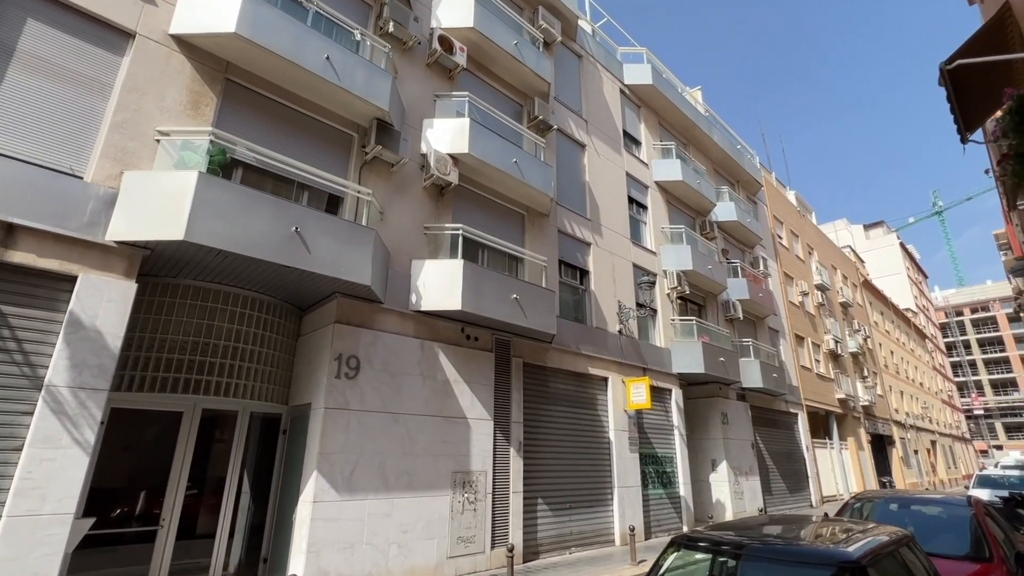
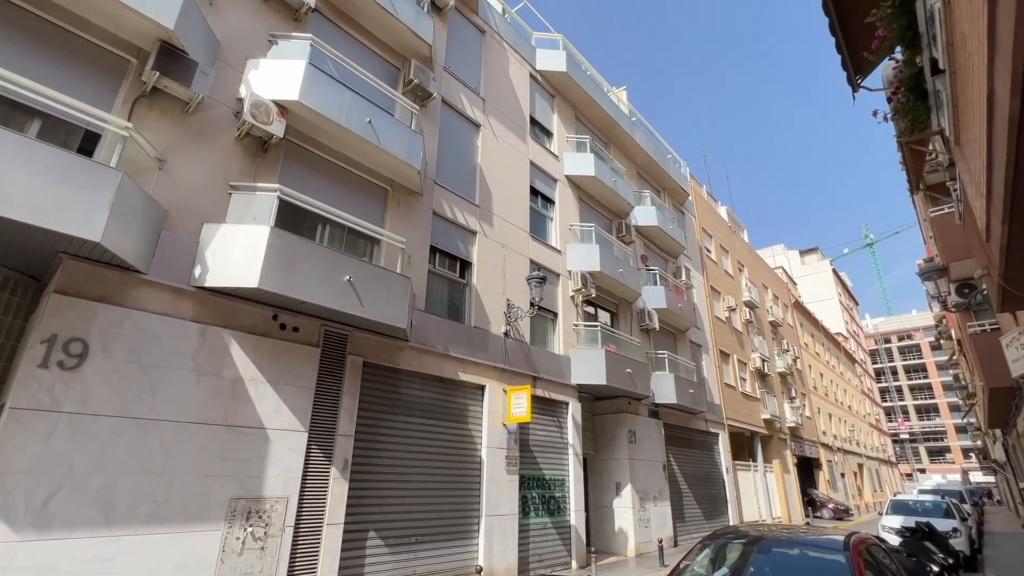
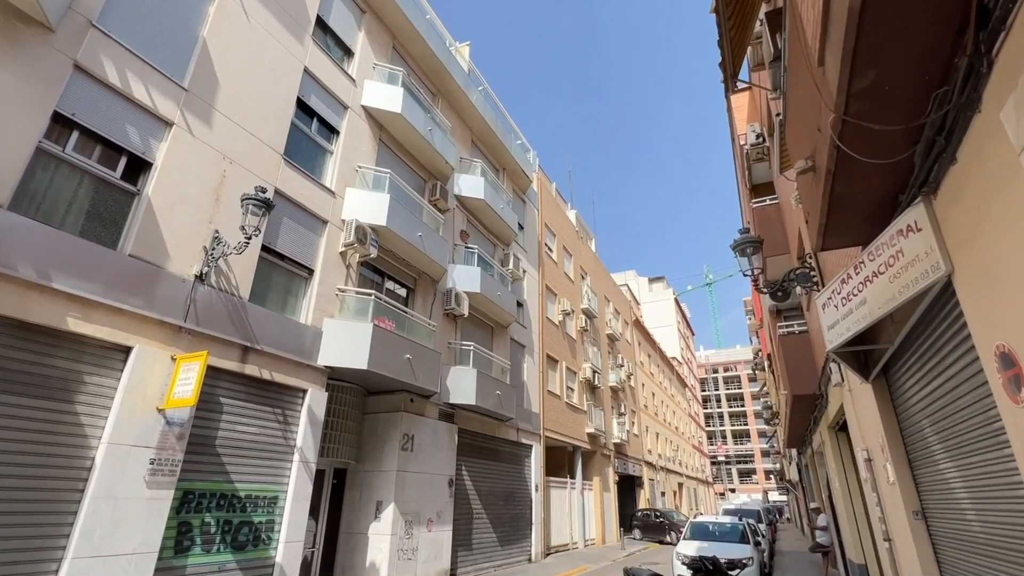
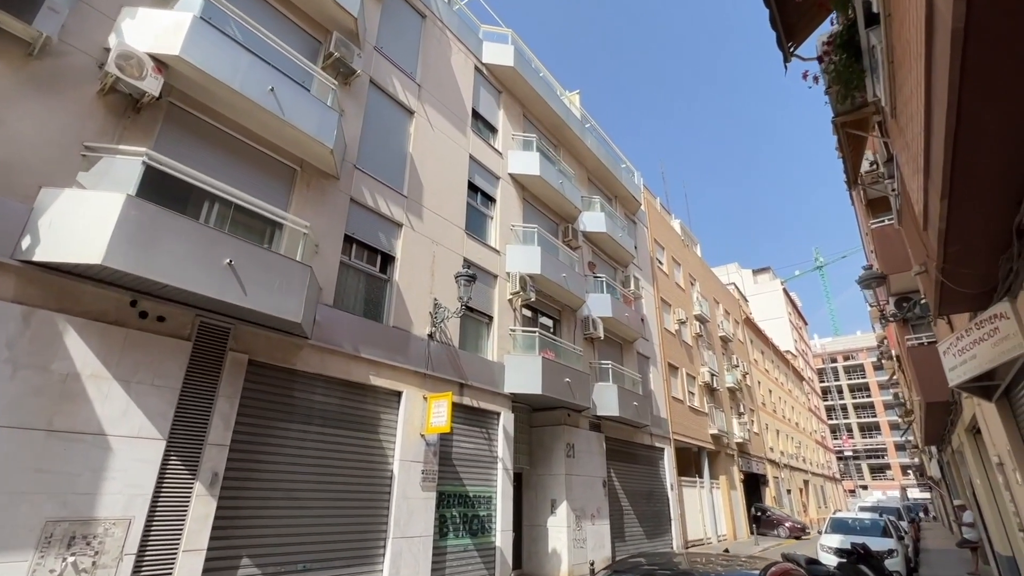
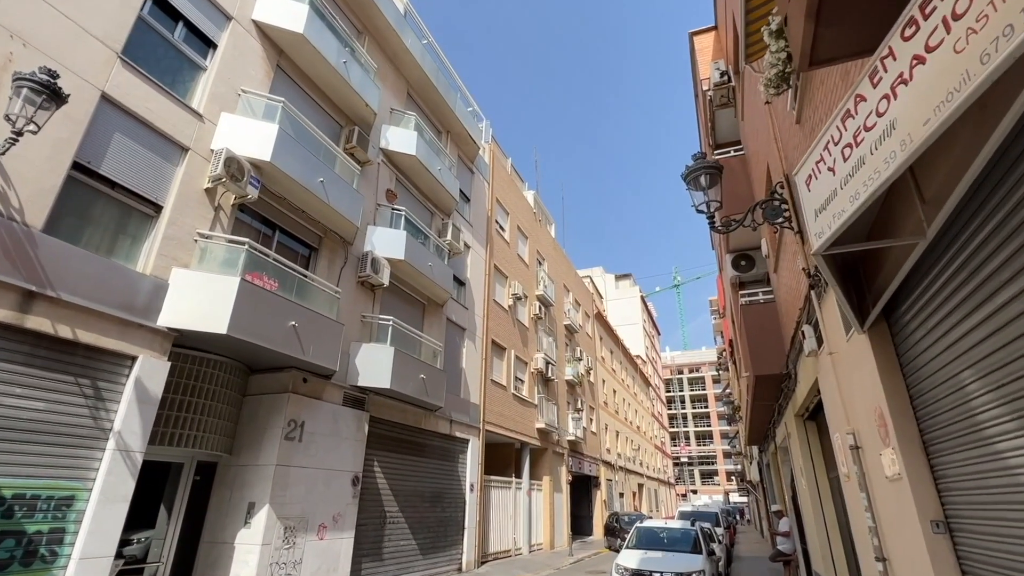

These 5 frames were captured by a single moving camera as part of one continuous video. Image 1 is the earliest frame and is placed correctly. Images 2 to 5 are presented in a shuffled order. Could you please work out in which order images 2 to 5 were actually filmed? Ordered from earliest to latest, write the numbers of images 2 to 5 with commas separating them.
2, 4, 3, 5
